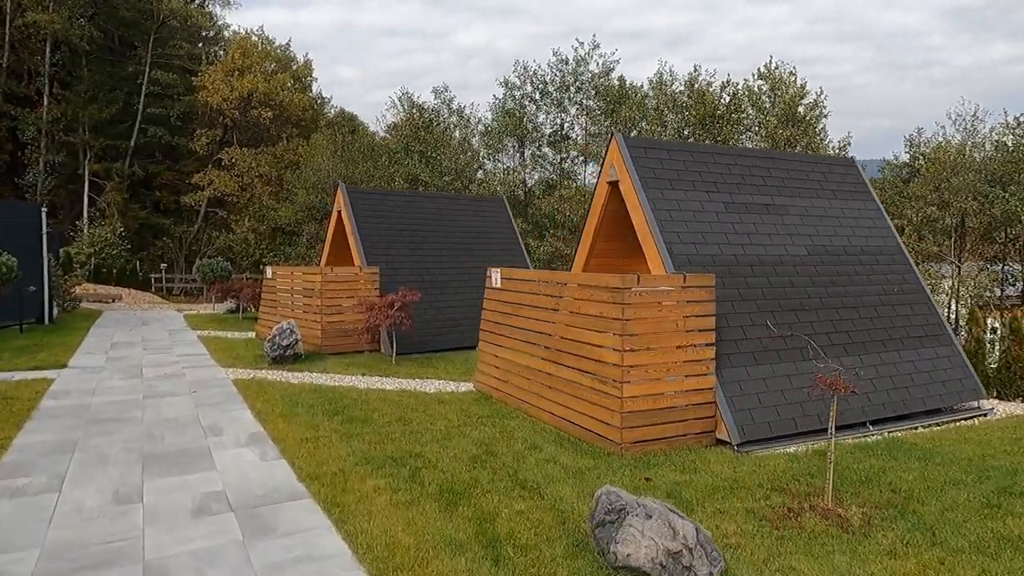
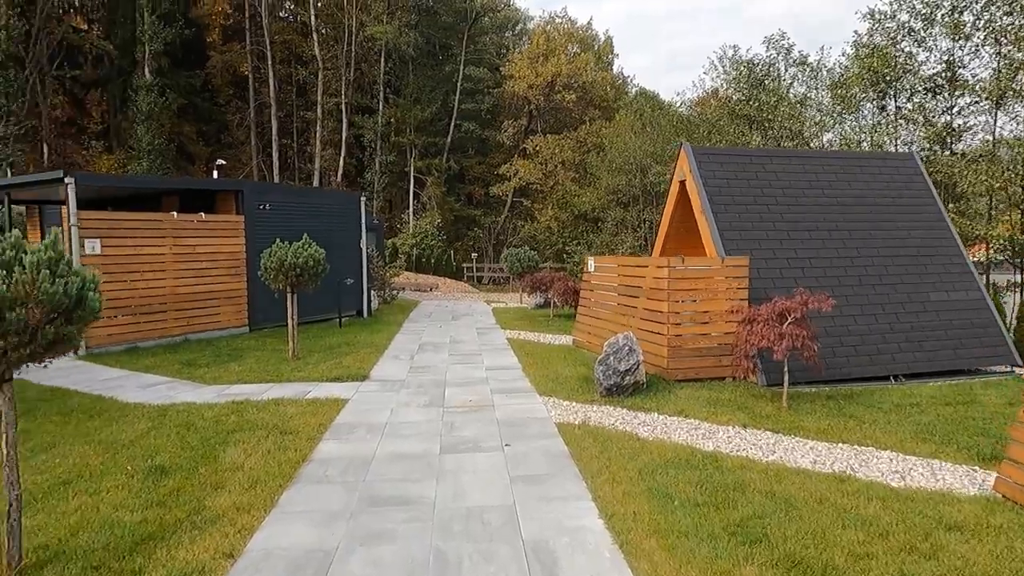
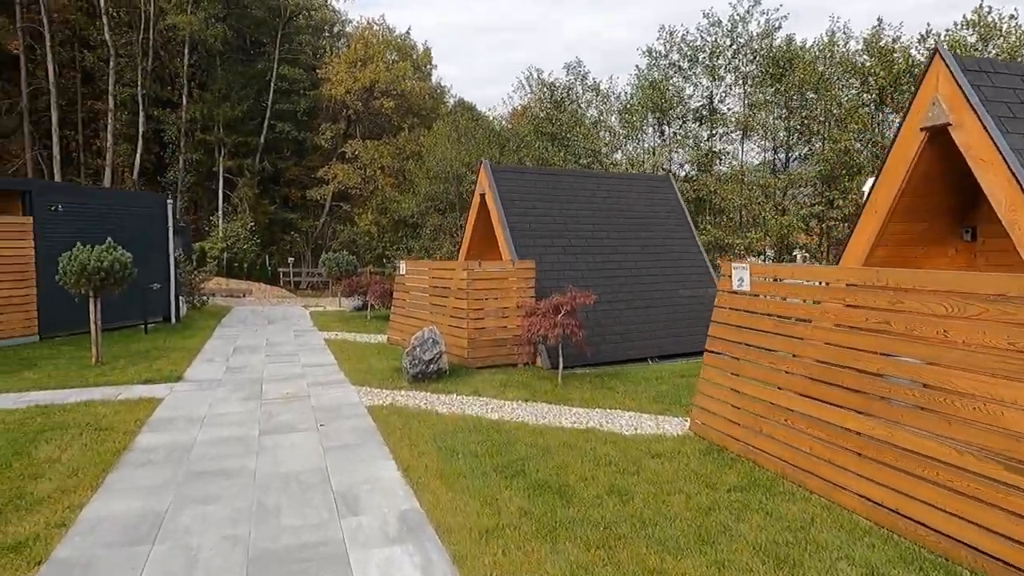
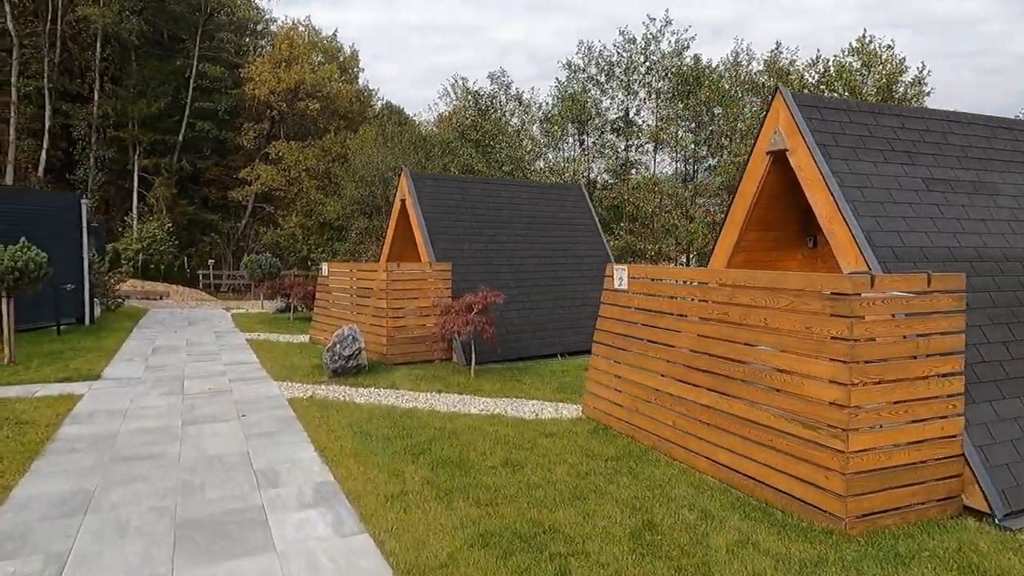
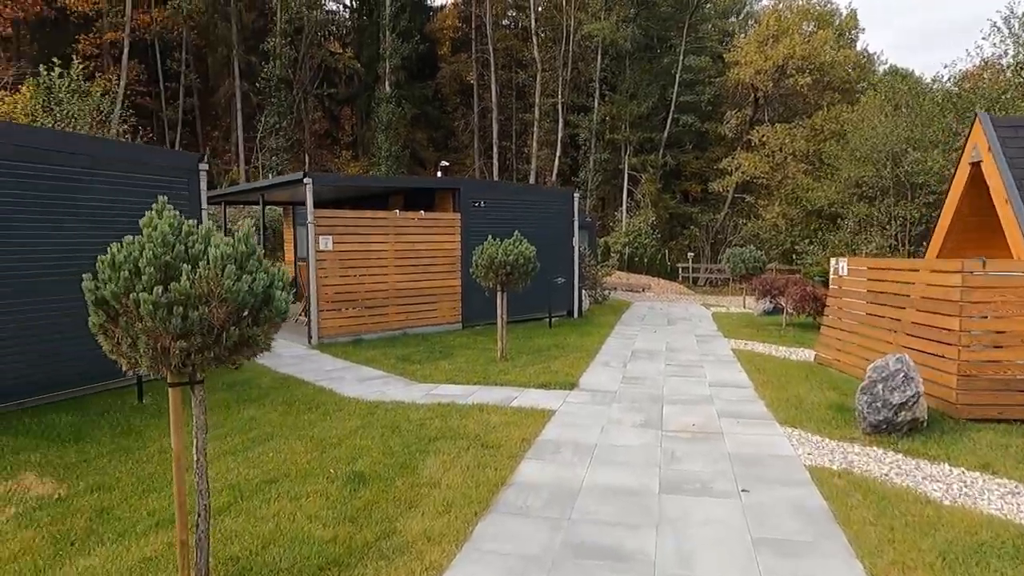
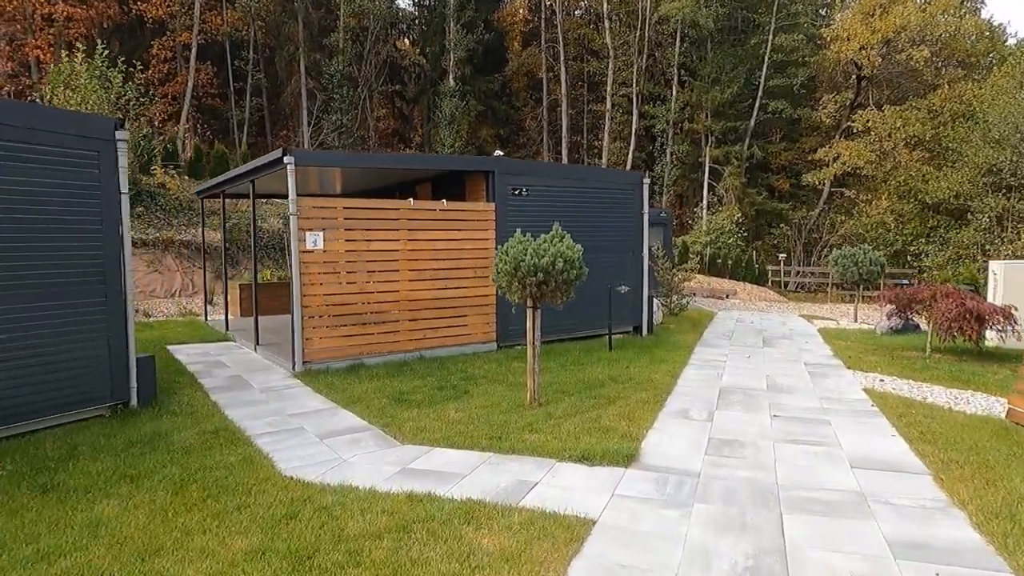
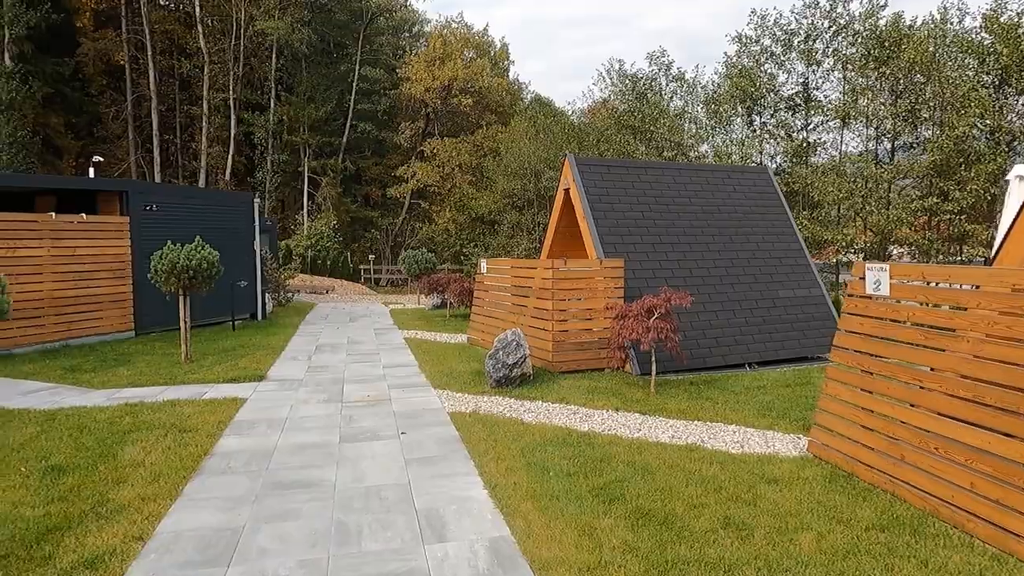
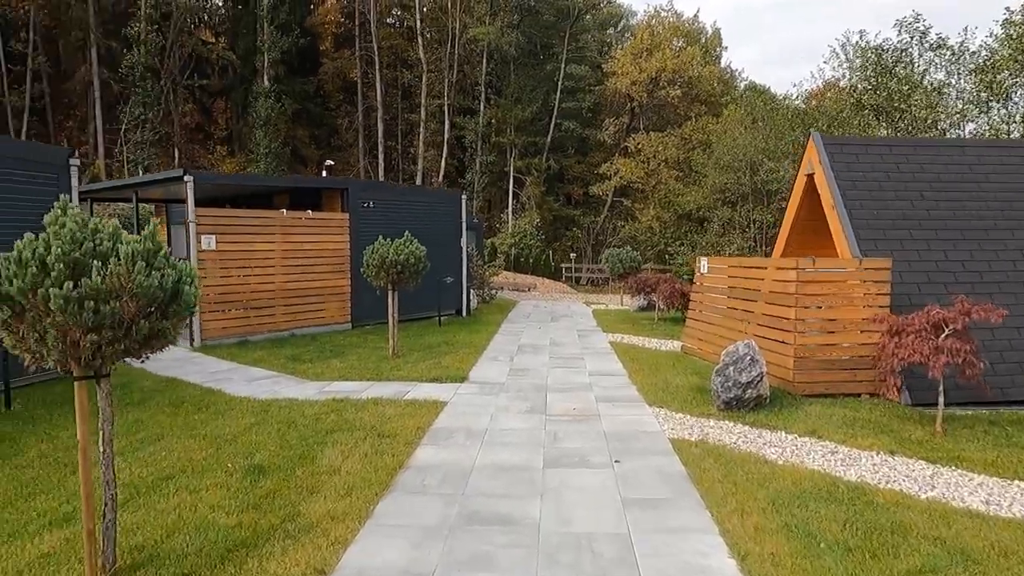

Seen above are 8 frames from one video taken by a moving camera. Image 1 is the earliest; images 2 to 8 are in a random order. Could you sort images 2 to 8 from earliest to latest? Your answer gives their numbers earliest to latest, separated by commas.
4, 3, 7, 2, 8, 5, 6
